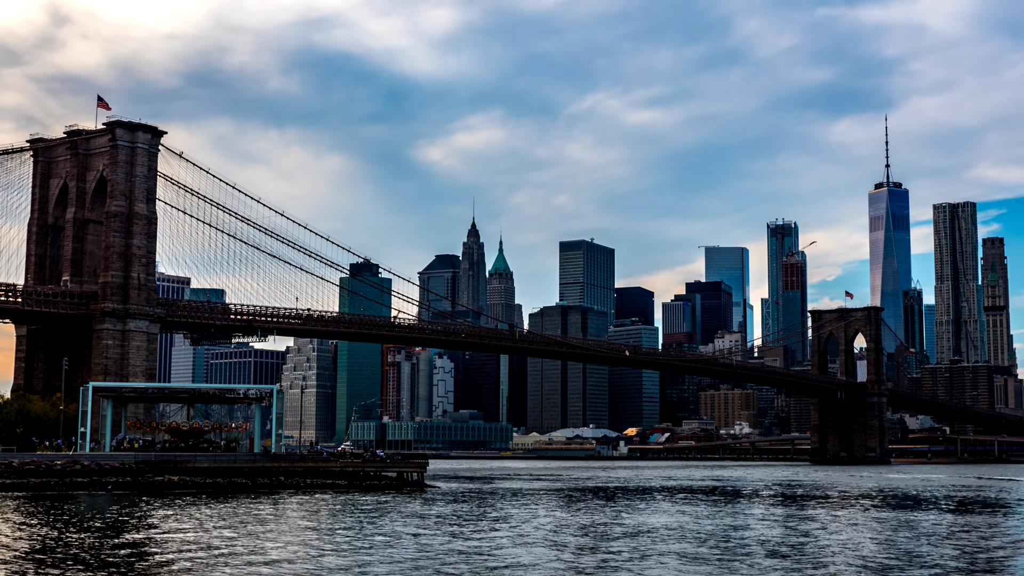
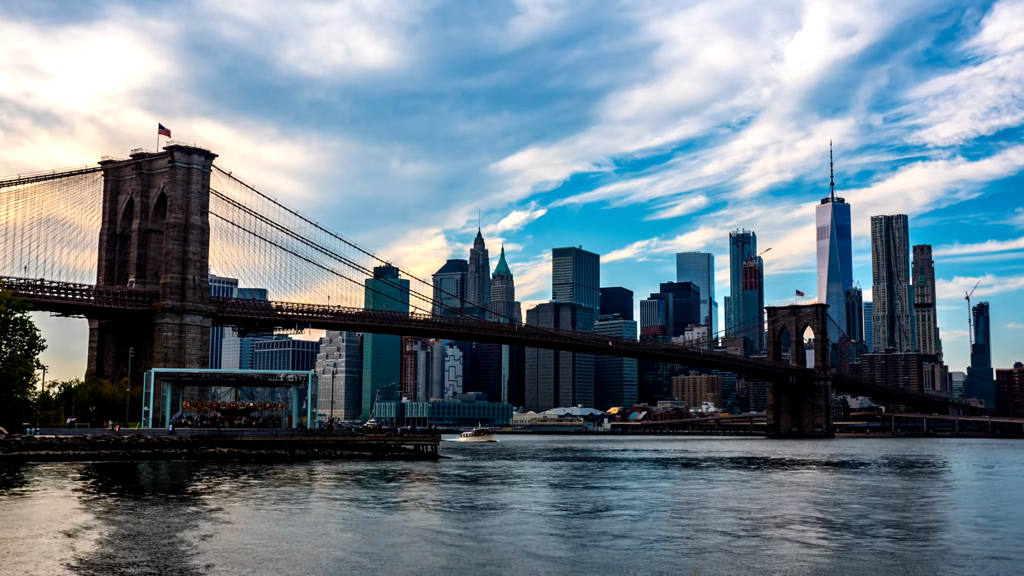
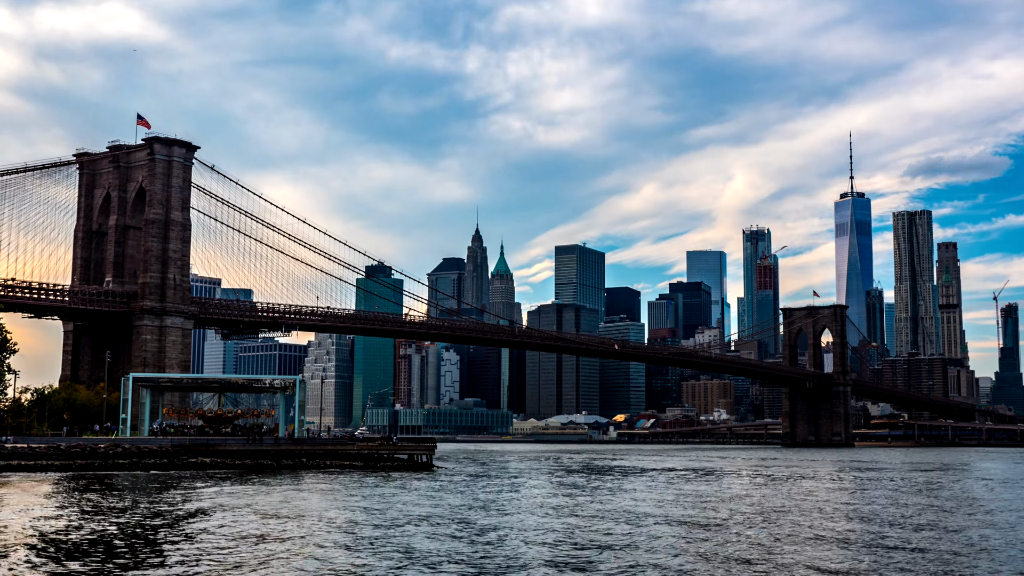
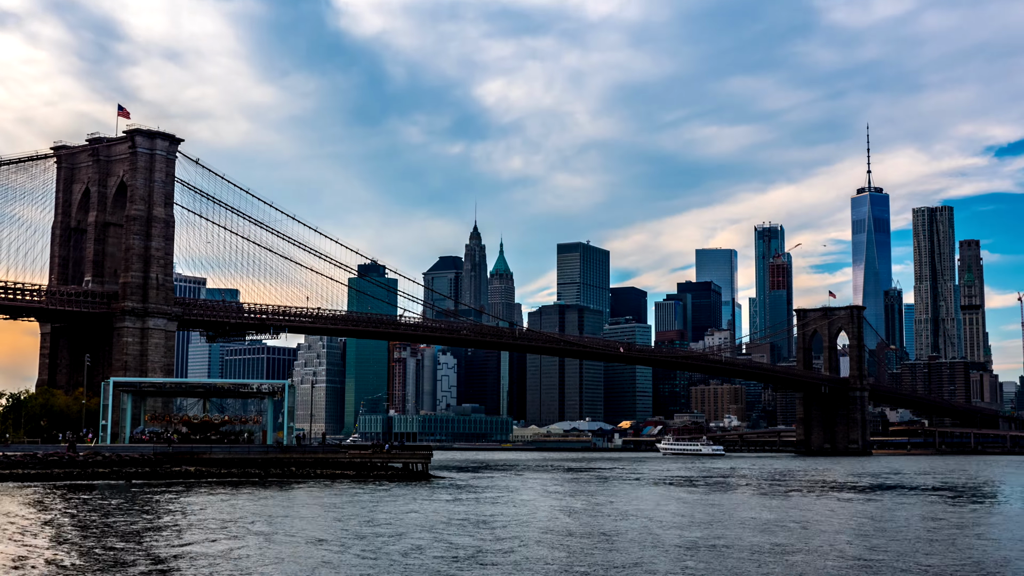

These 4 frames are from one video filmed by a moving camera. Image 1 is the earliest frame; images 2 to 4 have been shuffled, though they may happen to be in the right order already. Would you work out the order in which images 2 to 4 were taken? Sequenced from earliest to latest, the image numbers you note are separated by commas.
4, 3, 2
